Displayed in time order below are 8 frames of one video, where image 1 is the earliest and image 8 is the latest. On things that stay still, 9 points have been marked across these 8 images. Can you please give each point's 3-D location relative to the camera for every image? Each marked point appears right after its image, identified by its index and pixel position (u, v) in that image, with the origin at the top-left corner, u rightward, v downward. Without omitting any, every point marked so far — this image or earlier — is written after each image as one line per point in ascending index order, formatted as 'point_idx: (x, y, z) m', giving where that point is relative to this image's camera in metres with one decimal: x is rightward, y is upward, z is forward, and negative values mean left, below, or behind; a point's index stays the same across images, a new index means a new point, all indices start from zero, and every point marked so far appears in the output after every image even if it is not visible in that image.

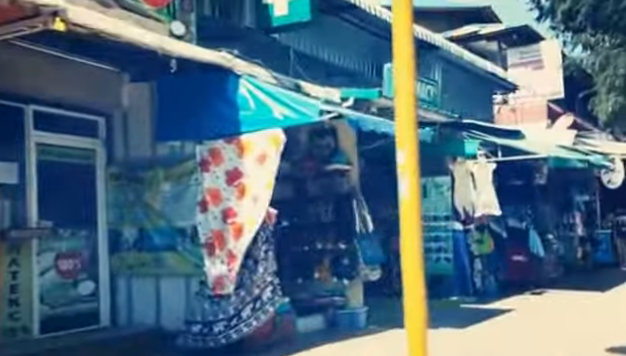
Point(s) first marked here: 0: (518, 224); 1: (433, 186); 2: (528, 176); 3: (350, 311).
0: (+3.3, -0.8, +14.9) m
1: (+1.5, -0.1, +13.1) m
2: (+3.5, 0.0, +15.3) m
3: (+0.4, -1.5, +10.0) m
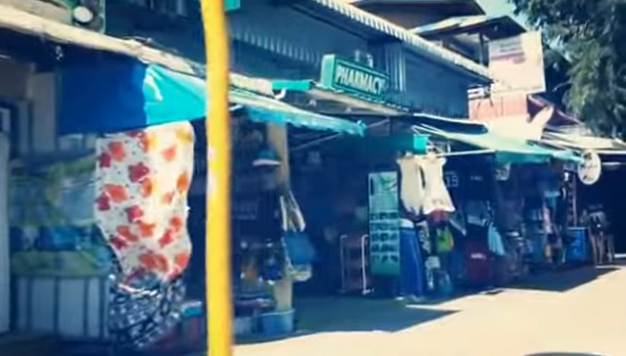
0: (+2.6, -0.7, +14.4) m
1: (+0.8, -0.1, +12.7) m
2: (+2.7, +0.1, +14.8) m
3: (-0.4, -1.4, +9.5) m
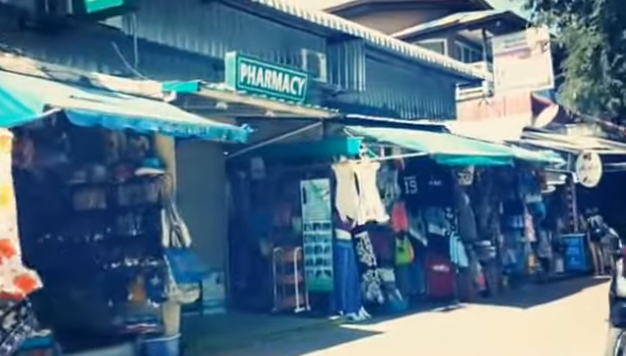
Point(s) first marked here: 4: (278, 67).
0: (+1.8, -0.8, +13.3) m
1: (-0.1, -0.2, +11.7) m
2: (+2.0, 0.0, +13.7) m
3: (-1.4, -1.5, +8.6) m
4: (-0.4, +1.3, +10.3) m
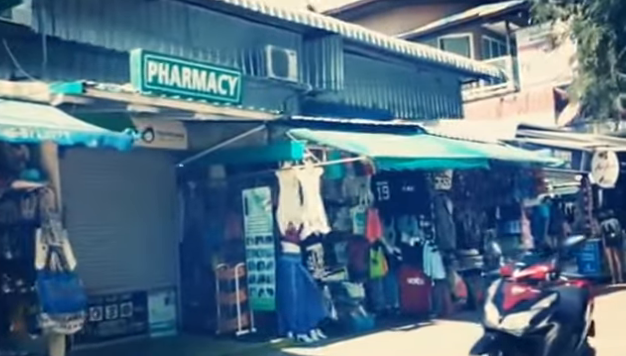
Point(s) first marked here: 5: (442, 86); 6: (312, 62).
0: (+1.3, -0.8, +12.1) m
1: (-0.7, -0.3, +10.7) m
2: (+1.5, -0.1, +12.5) m
3: (-2.2, -1.7, +7.7) m
4: (-1.2, +1.2, +9.3) m
5: (+2.5, +1.8, +17.5) m
6: (0.0, +1.8, +14.0) m
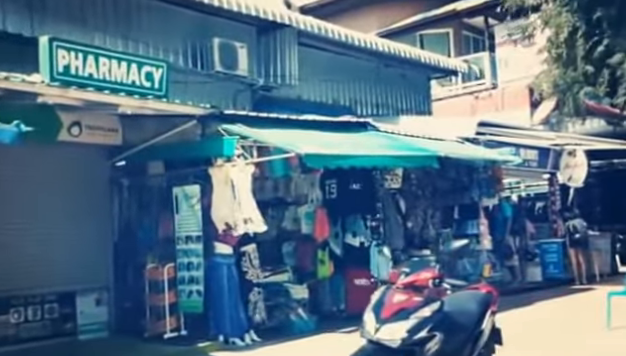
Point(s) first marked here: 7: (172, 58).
0: (+0.5, -0.8, +11.7) m
1: (-1.5, -0.2, +10.2) m
2: (+0.7, 0.0, +12.1) m
3: (-3.0, -1.6, +7.3) m
4: (-1.9, +1.2, +8.8) m
5: (+1.8, +1.8, +17.1) m
6: (-0.7, +1.8, +13.6) m
7: (-1.8, +1.6, +12.0) m
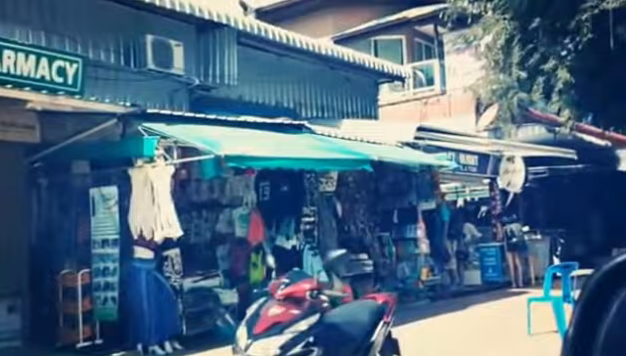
0: (-0.3, -0.8, +11.3) m
1: (-2.3, -0.2, +9.8) m
2: (-0.1, -0.1, +11.7) m
3: (-3.7, -1.6, +6.8) m
4: (-2.6, +1.2, +8.4) m
5: (+0.8, +1.7, +16.7) m
6: (-1.6, +1.8, +13.2) m
7: (-2.7, +1.6, +11.5) m
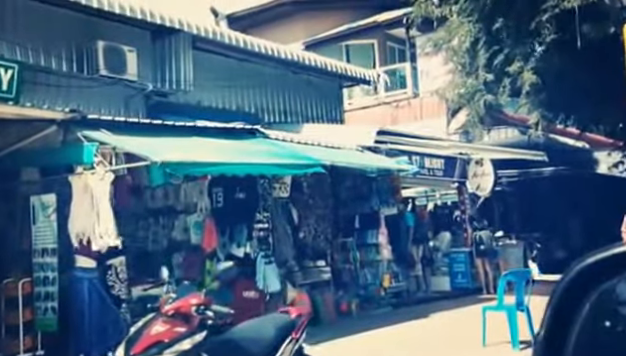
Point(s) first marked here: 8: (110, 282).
0: (-0.9, -0.9, +11.1) m
1: (-2.9, -0.3, +9.6) m
2: (-0.7, -0.1, +11.6) m
3: (-4.3, -1.7, +6.6) m
4: (-3.2, +1.1, +8.2) m
5: (+0.2, +1.7, +16.6) m
6: (-2.2, +1.7, +13.0) m
7: (-3.3, +1.5, +11.3) m
8: (-2.2, -1.1, +9.7) m
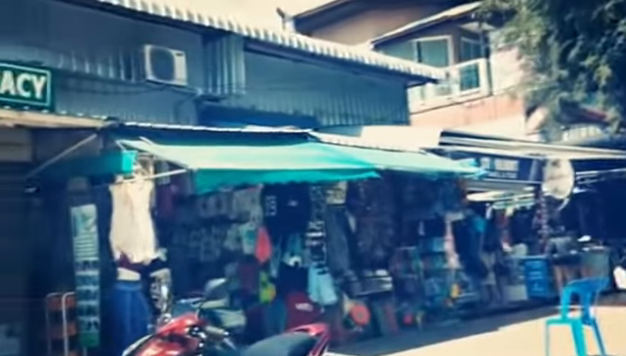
0: (-0.3, -1.0, +10.6) m
1: (-2.4, -0.4, +9.3) m
2: (0.0, -0.2, +11.0) m
3: (-4.1, -1.8, +6.4) m
4: (-2.9, +1.0, +7.9) m
5: (+1.3, +1.6, +15.9) m
6: (-1.4, +1.6, +12.6) m
7: (-2.6, +1.3, +11.1) m
8: (-1.6, -1.2, +9.3) m
